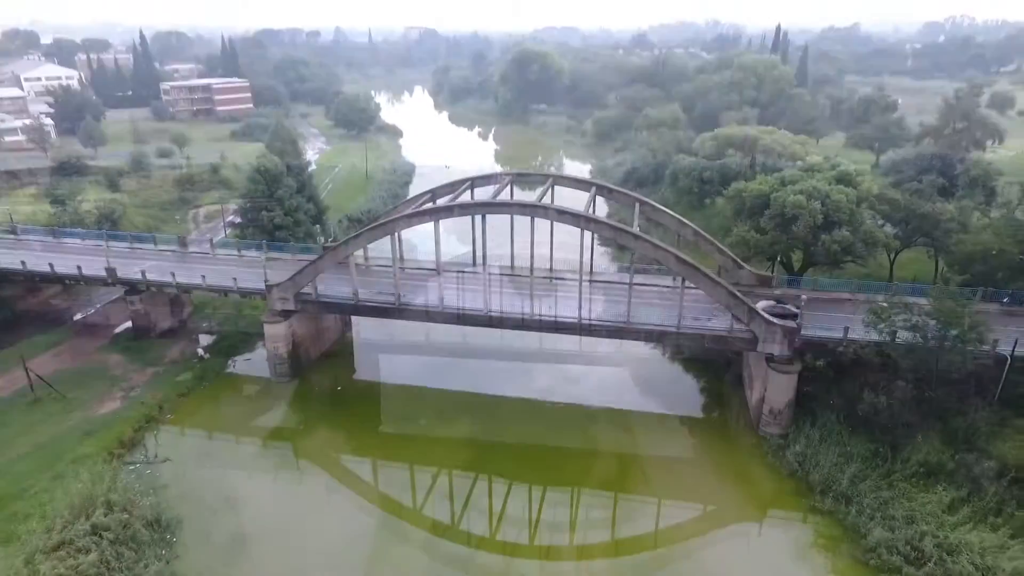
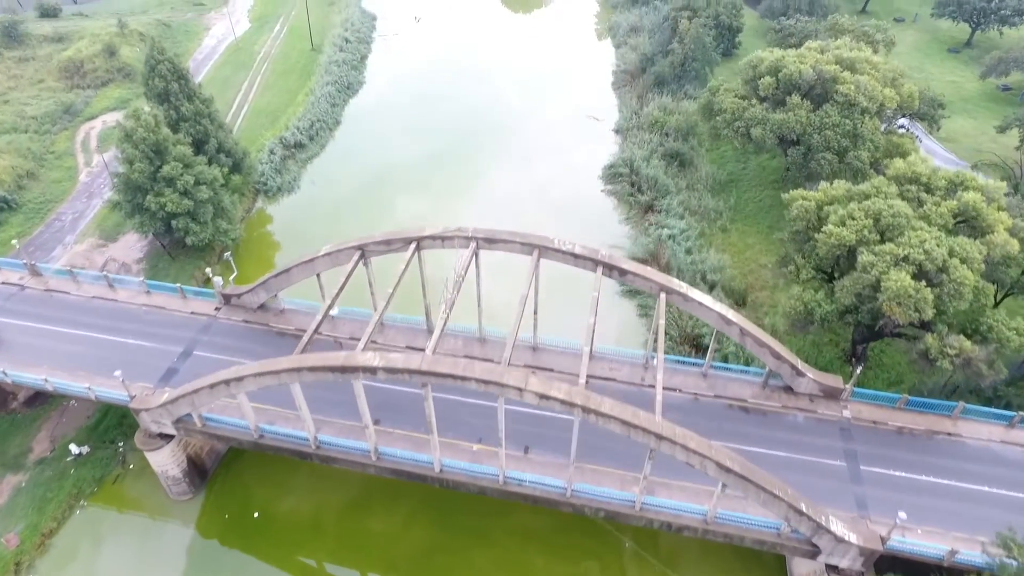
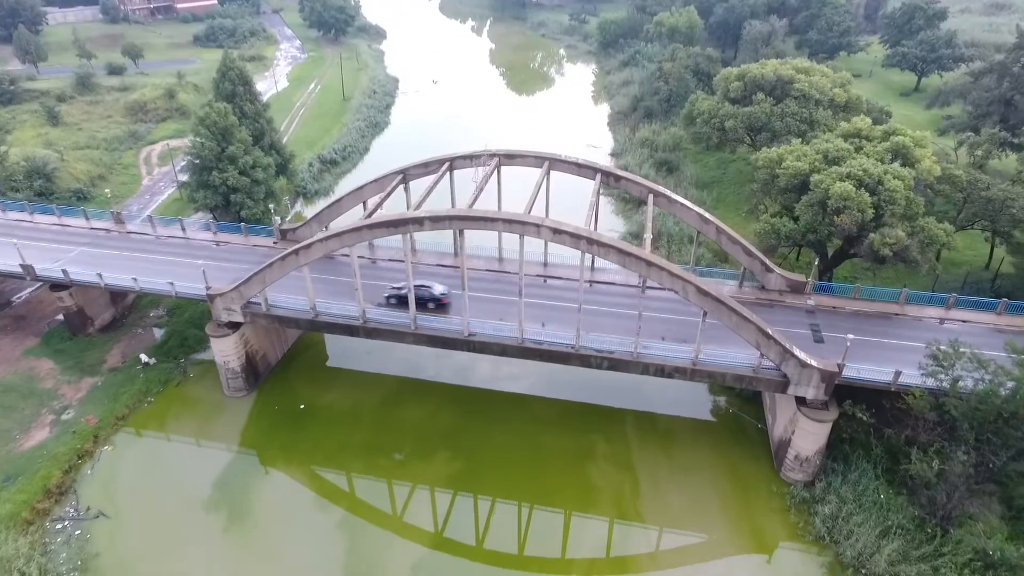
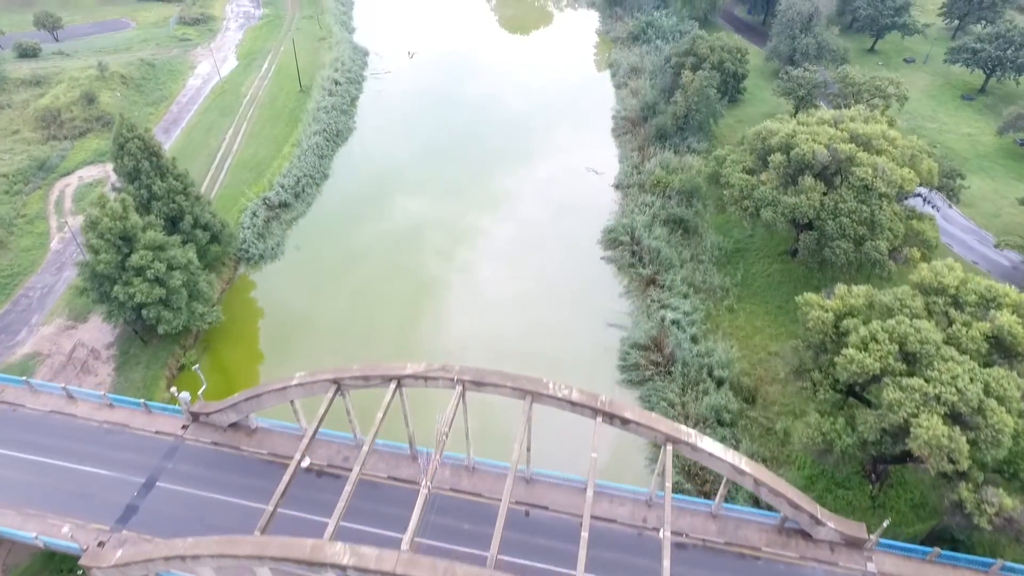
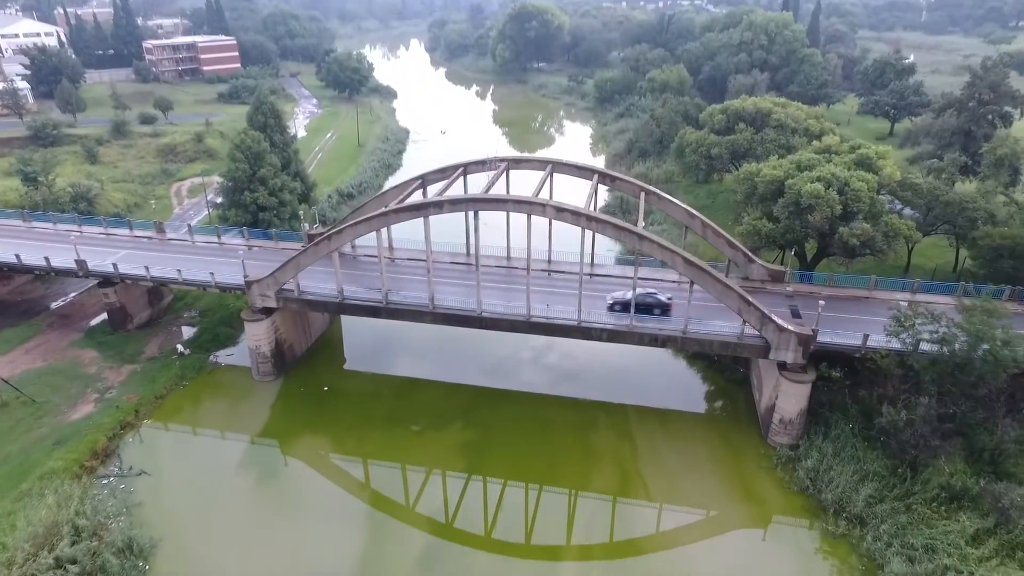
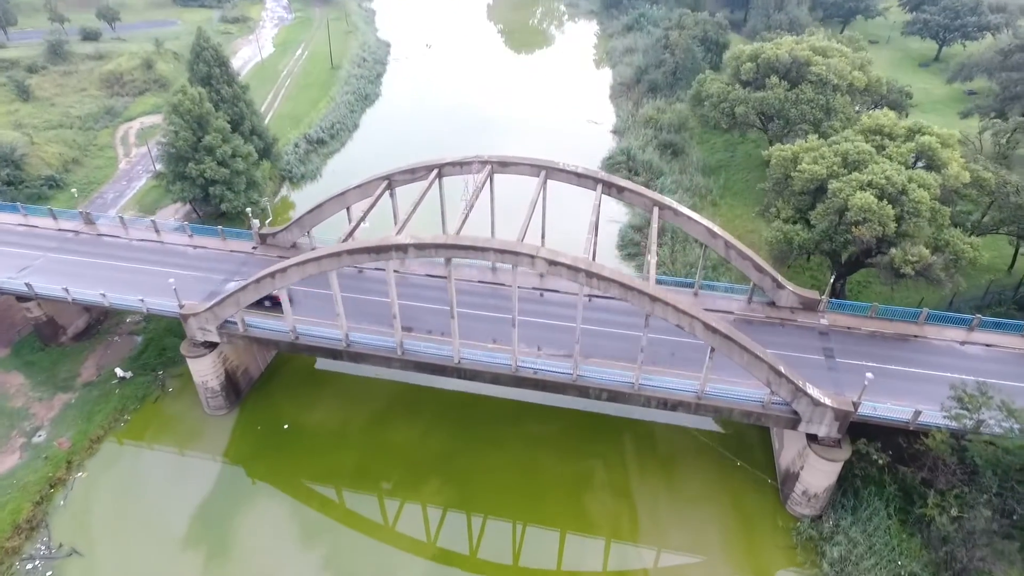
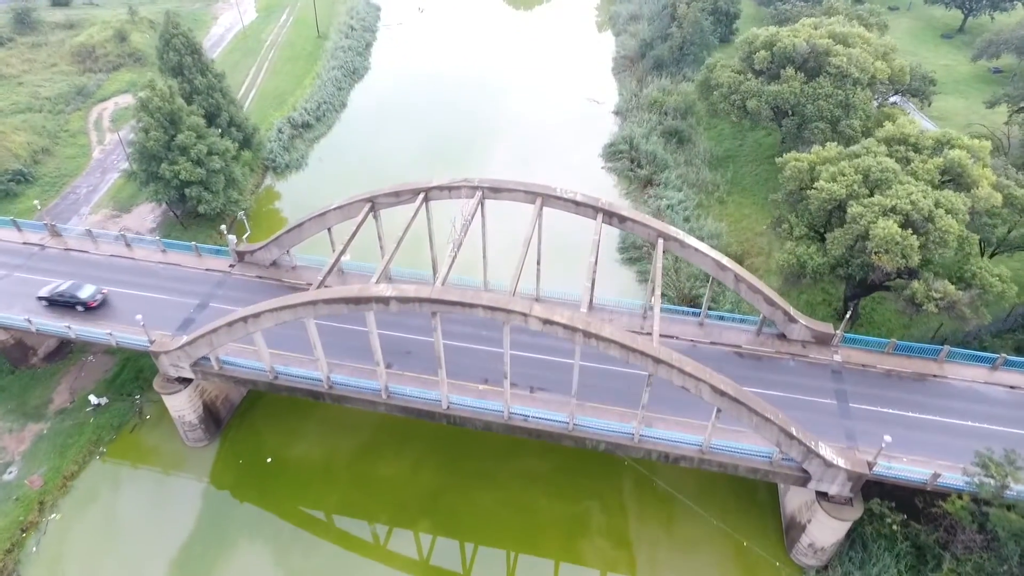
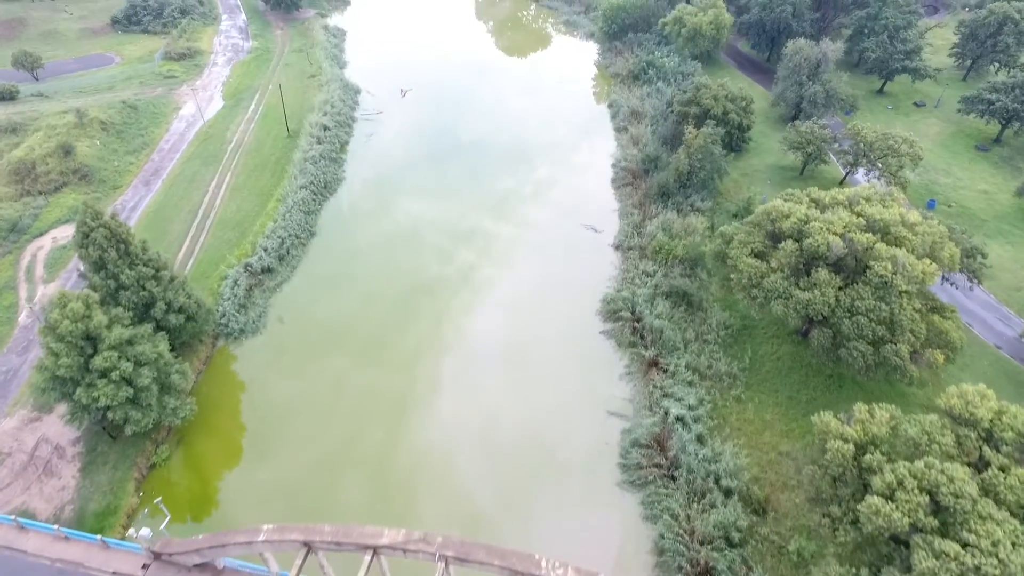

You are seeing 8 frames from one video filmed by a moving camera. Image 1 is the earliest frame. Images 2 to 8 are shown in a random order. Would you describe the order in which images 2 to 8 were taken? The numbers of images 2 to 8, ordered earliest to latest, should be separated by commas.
5, 3, 6, 7, 2, 4, 8
